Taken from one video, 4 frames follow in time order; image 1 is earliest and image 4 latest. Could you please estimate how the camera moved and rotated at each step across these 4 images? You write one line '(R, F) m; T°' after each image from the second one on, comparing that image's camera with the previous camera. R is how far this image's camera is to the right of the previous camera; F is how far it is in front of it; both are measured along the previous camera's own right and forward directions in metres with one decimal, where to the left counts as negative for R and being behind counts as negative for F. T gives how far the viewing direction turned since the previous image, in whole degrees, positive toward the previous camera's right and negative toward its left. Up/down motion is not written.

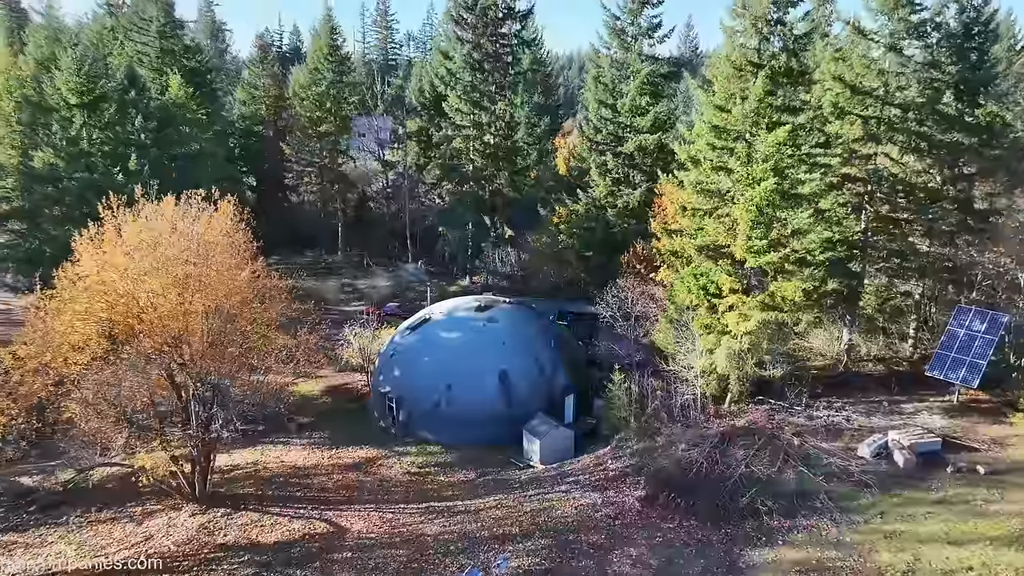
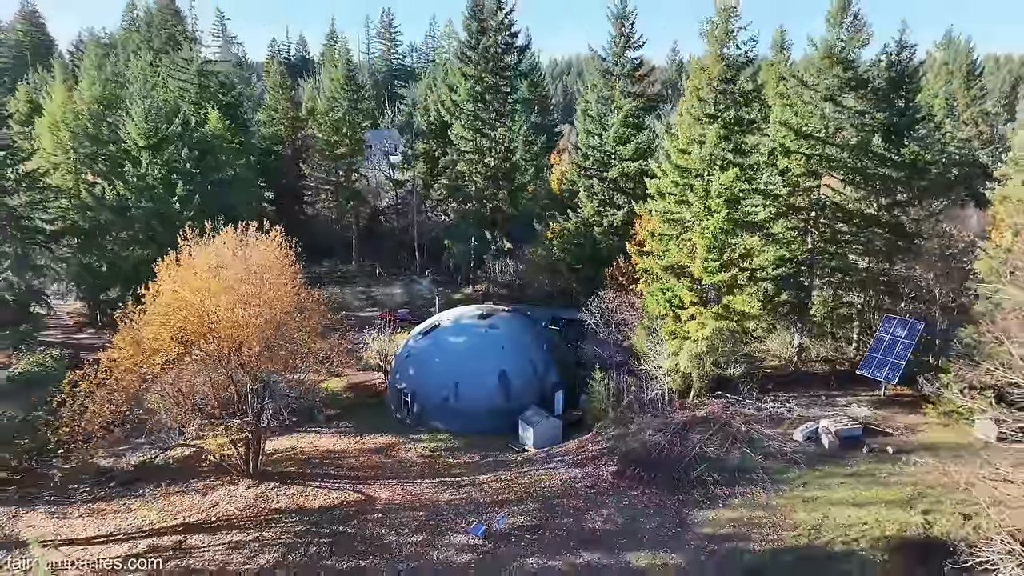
(+0.1, -3.1) m; 0°
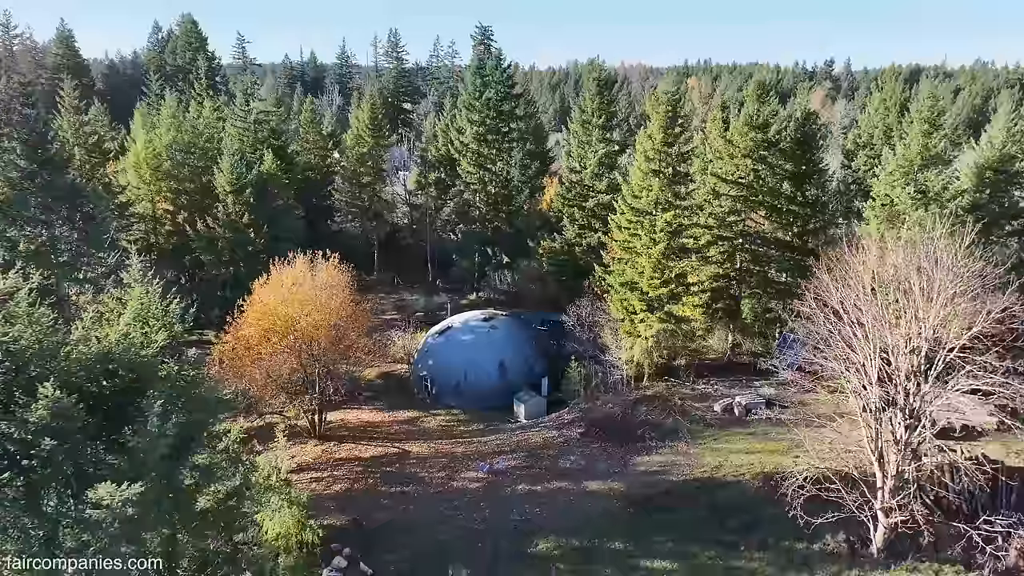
(+0.2, -6.3) m; 0°
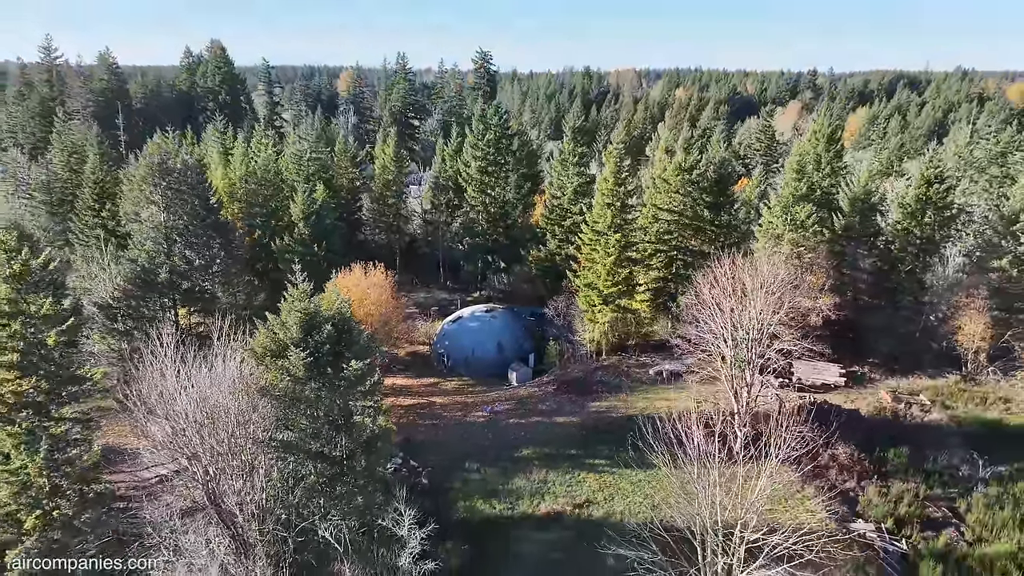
(+0.2, -9.7) m; 0°
